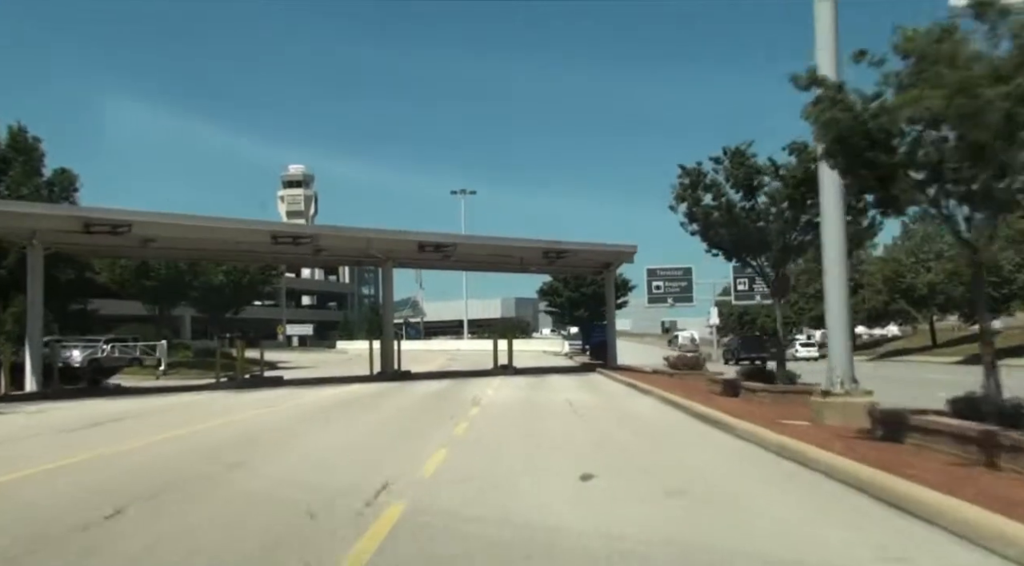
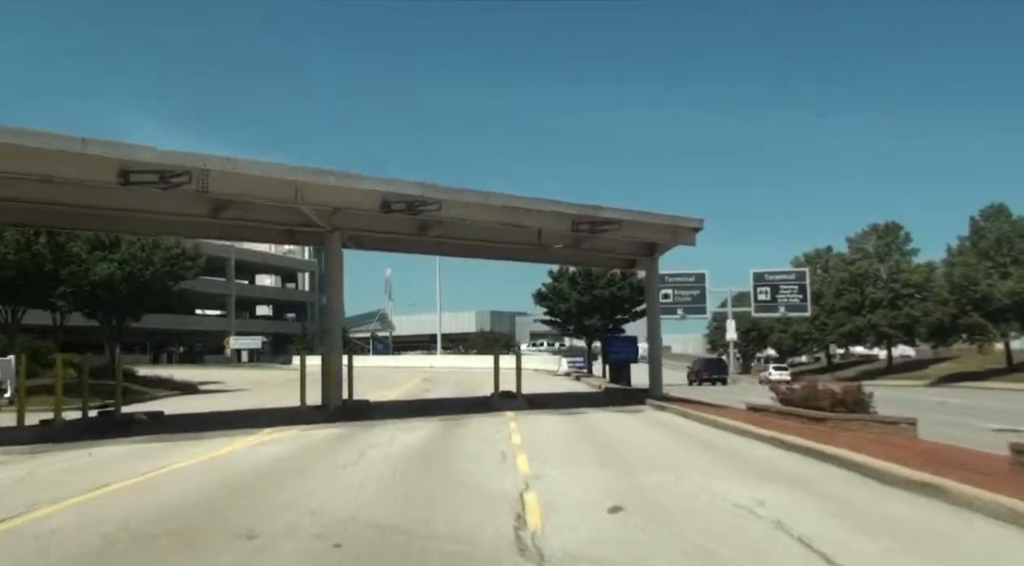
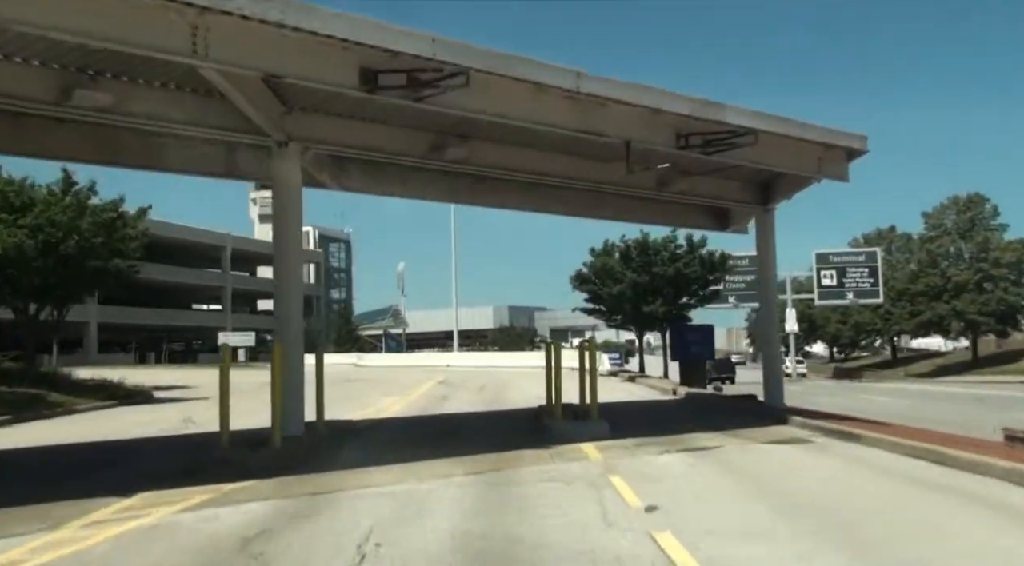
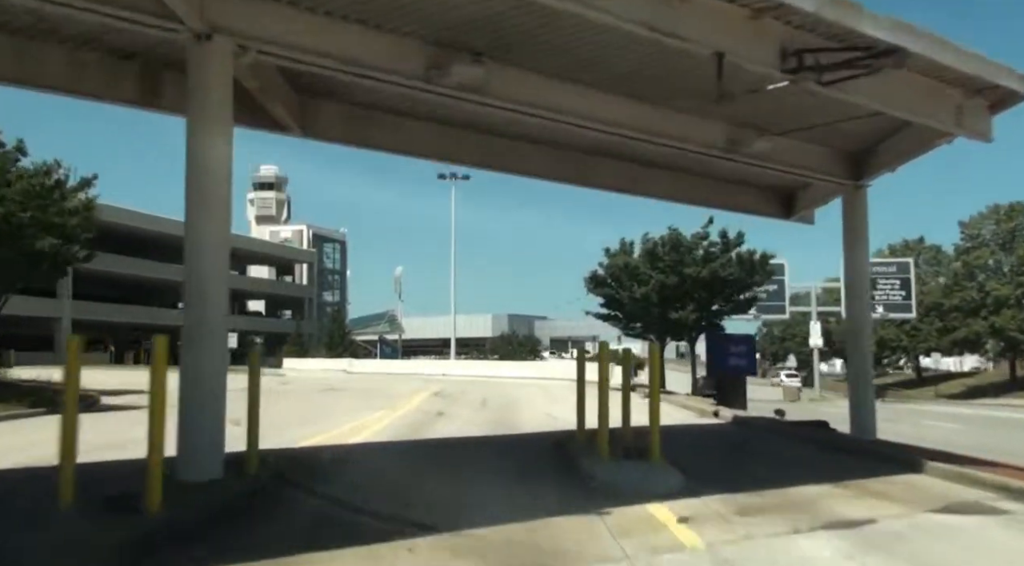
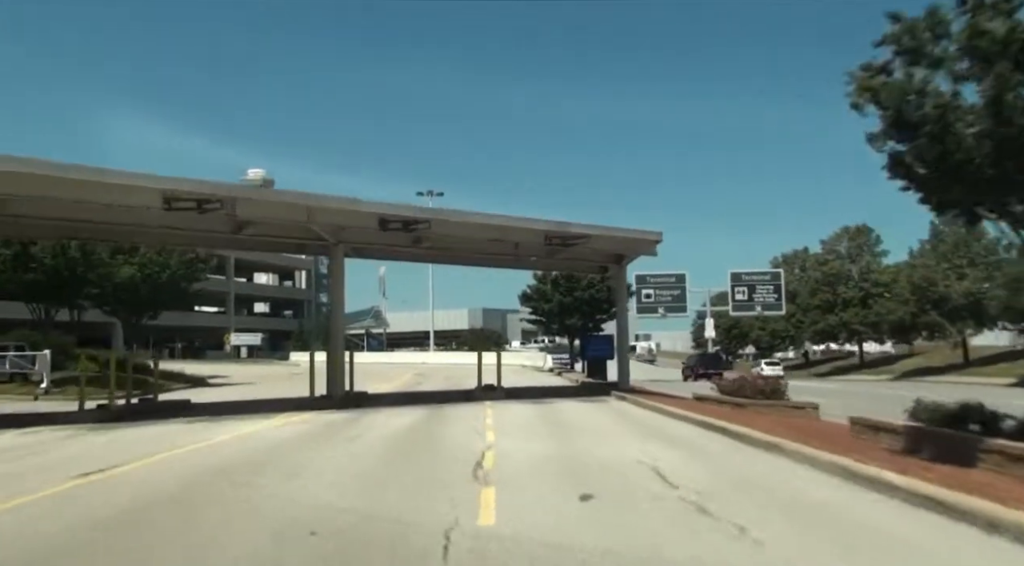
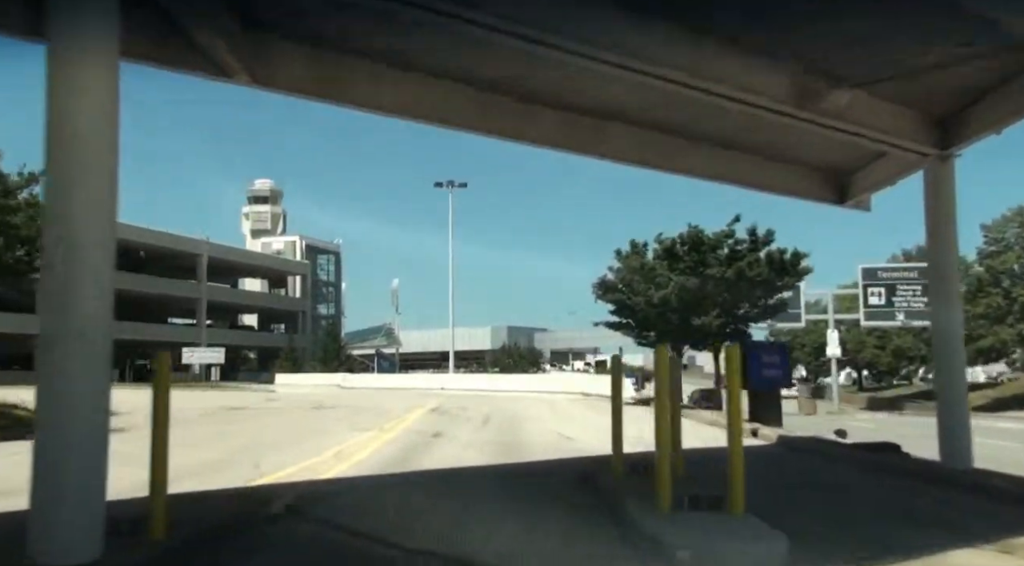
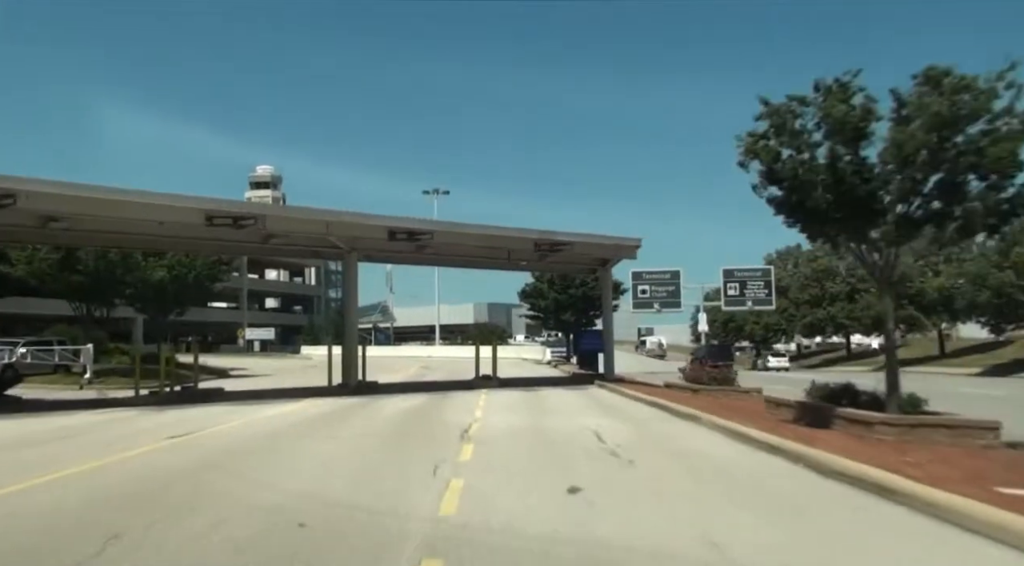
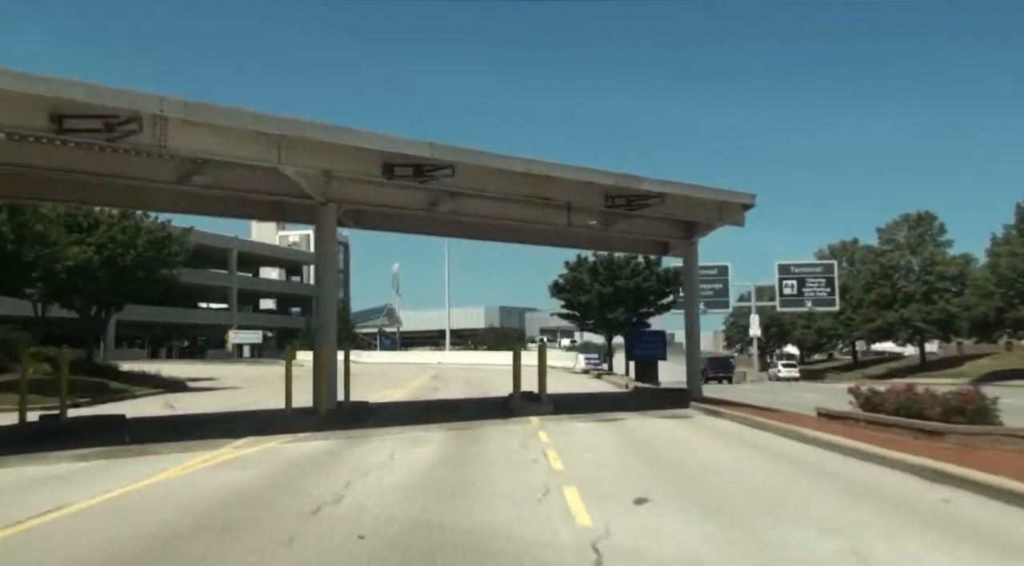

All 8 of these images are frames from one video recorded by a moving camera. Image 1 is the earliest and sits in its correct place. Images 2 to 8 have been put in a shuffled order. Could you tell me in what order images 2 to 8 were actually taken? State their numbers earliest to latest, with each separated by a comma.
7, 5, 2, 8, 3, 4, 6
